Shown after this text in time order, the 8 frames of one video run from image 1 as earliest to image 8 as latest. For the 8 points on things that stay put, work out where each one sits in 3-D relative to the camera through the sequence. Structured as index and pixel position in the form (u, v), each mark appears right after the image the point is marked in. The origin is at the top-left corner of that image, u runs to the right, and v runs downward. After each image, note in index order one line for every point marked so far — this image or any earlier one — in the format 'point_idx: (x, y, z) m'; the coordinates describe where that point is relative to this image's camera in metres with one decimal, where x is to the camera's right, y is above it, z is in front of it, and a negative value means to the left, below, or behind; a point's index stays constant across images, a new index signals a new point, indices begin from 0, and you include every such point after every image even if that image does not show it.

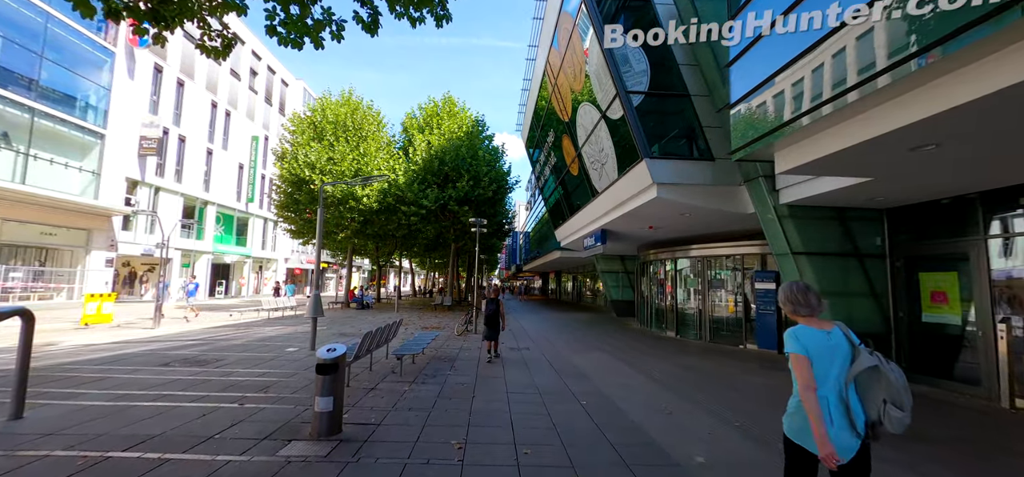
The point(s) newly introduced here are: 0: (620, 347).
0: (+3.0, -3.0, +10.9) m
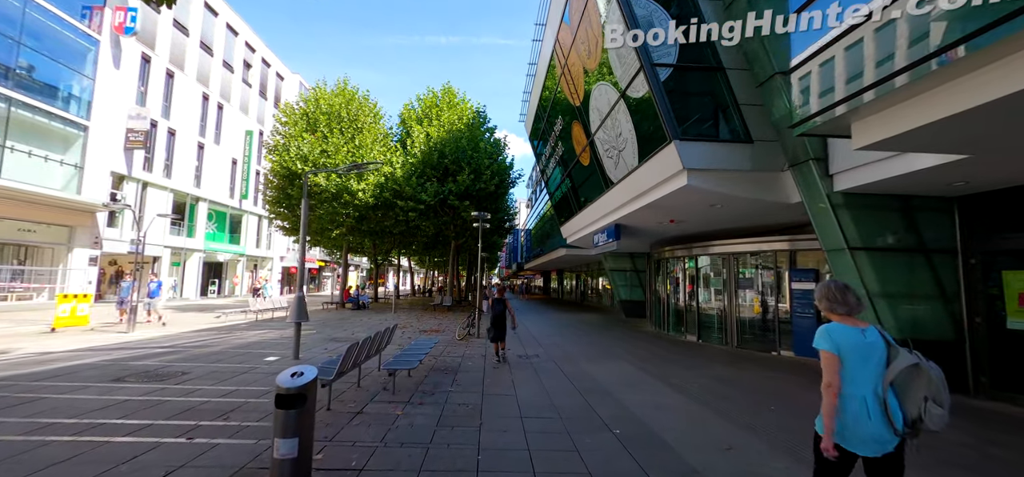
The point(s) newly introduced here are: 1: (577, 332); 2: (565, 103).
0: (+3.2, -2.9, +9.9) m
1: (+2.4, -3.6, +14.8) m
2: (+1.8, +4.6, +13.3) m
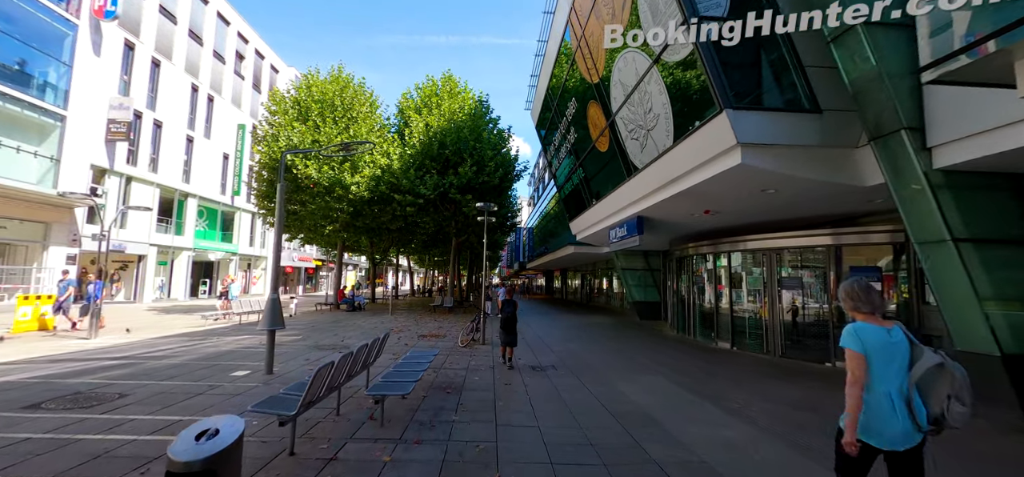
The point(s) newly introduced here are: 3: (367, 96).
0: (+3.5, -2.8, +8.6) m
1: (+2.7, -3.4, +13.5) m
2: (+2.0, +4.8, +12.0) m
3: (-7.4, +7.3, +19.9) m
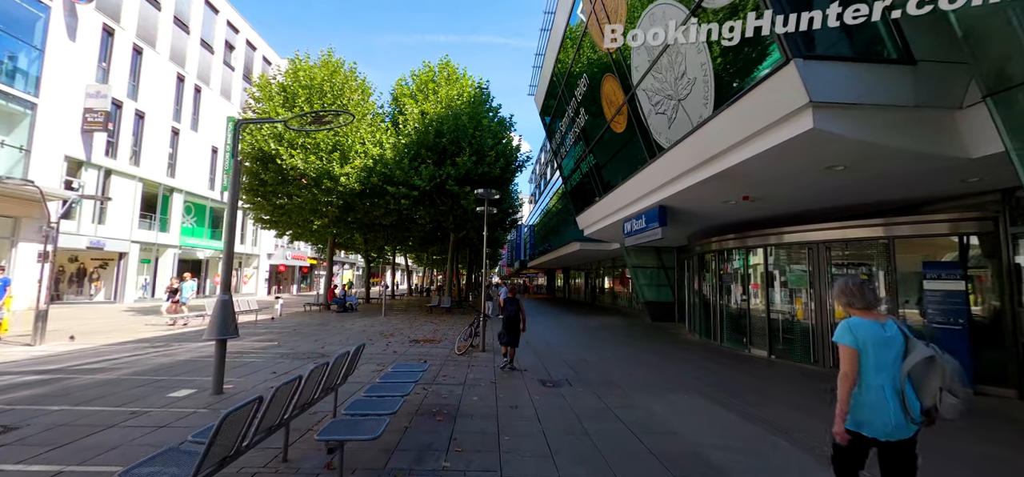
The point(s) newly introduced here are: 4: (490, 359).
0: (+3.6, -2.6, +7.3) m
1: (+2.8, -3.2, +12.3) m
2: (+2.1, +5.0, +10.7) m
3: (-7.3, +7.5, +18.6) m
4: (-0.5, -2.7, +8.8) m
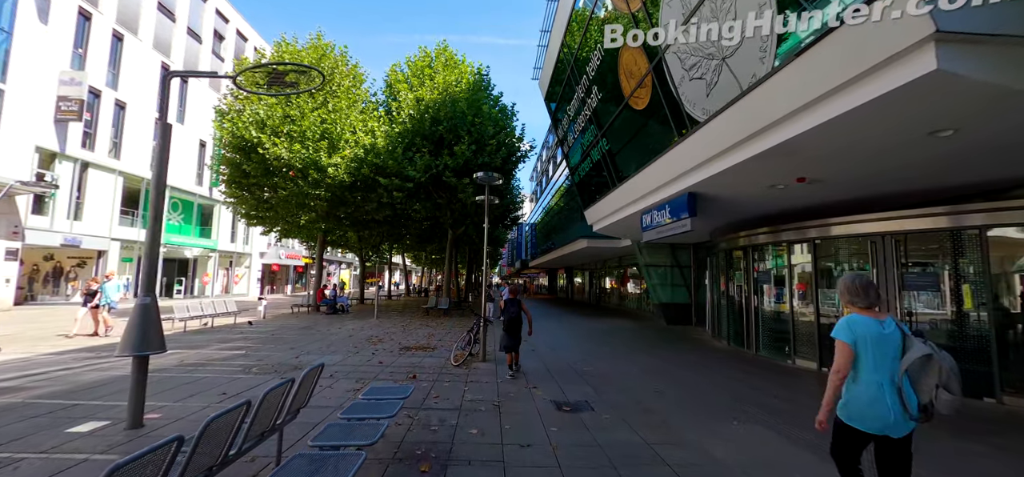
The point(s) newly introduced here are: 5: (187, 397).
0: (+3.7, -2.4, +6.1) m
1: (+2.9, -3.1, +11.0) m
2: (+2.2, +5.1, +9.4) m
3: (-7.2, +7.6, +17.4) m
4: (-0.4, -2.5, +7.5) m
5: (-4.3, -2.1, +5.2) m
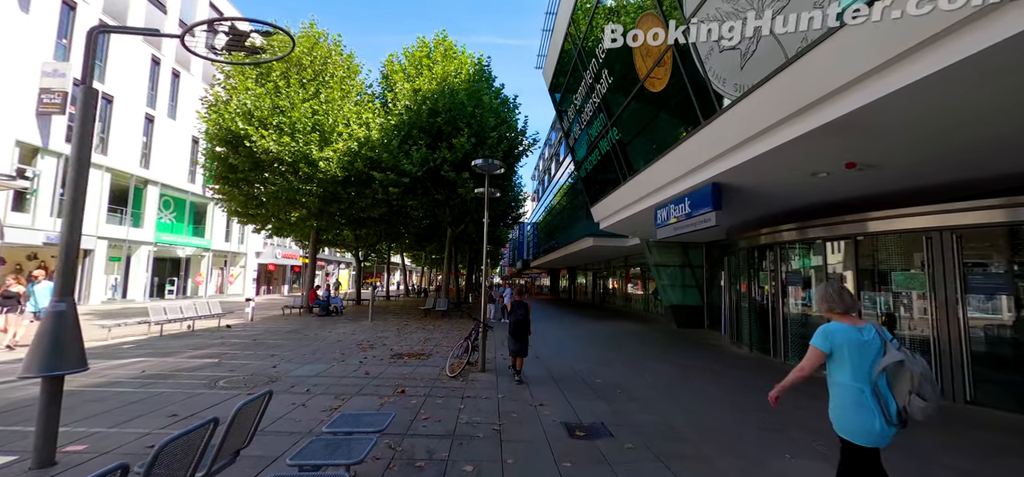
0: (+3.7, -2.4, +5.2) m
1: (+2.9, -3.0, +10.2) m
2: (+2.3, +5.2, +8.6) m
3: (-7.1, +7.7, +16.6) m
4: (-0.4, -2.5, +6.7) m
5: (-4.2, -2.0, +4.3) m
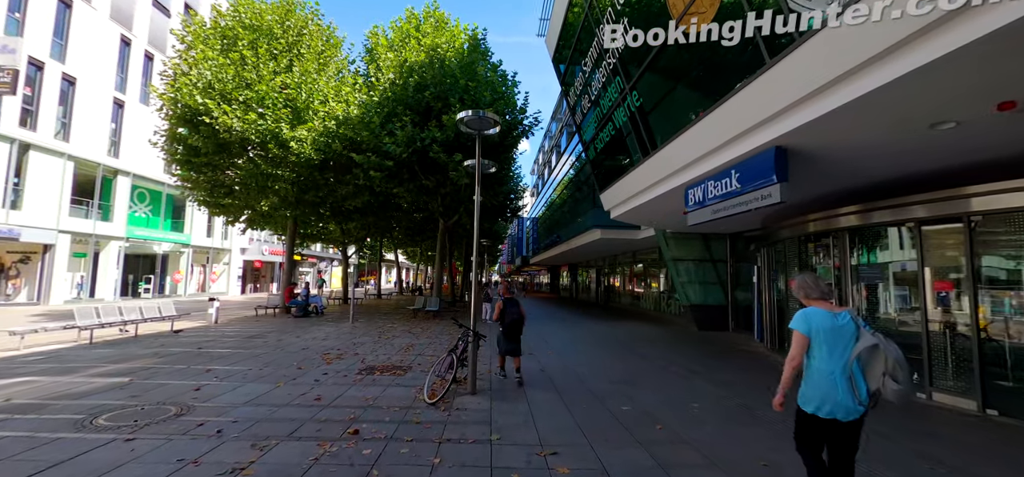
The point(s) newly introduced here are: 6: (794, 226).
0: (+3.7, -2.1, +3.6) m
1: (+2.9, -2.7, +8.5) m
2: (+2.3, +5.4, +6.9) m
3: (-7.2, +8.0, +14.8) m
4: (-0.4, -2.2, +5.0) m
5: (-4.2, -1.8, +2.7) m
6: (+6.0, +0.3, +8.4) m
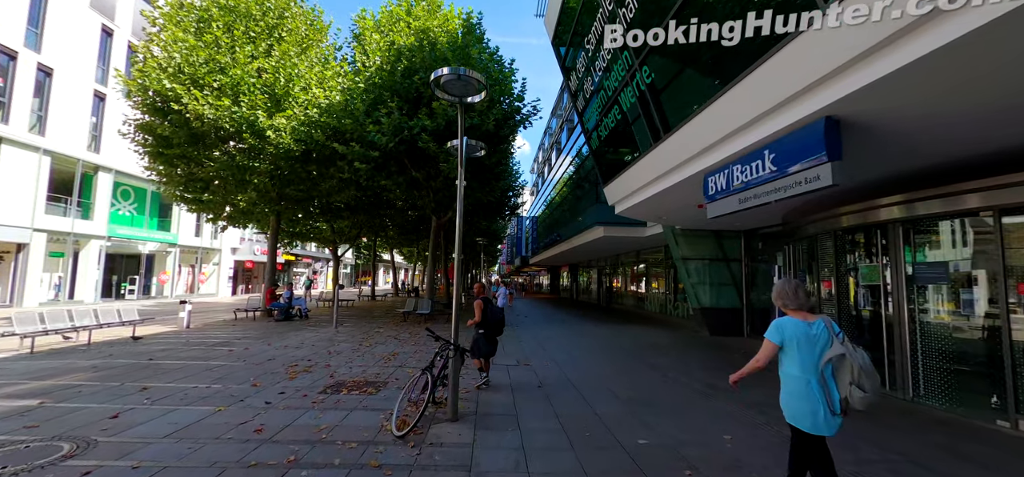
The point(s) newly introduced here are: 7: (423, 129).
0: (+3.6, -2.0, +2.6) m
1: (+2.8, -2.6, +7.6) m
2: (+2.2, +5.5, +5.9) m
3: (-7.3, +8.1, +13.9) m
4: (-0.5, -2.1, +4.1) m
5: (-4.4, -1.7, +1.7) m
6: (+5.9, +0.3, +7.5) m
7: (-2.7, +3.3, +12.0) m
